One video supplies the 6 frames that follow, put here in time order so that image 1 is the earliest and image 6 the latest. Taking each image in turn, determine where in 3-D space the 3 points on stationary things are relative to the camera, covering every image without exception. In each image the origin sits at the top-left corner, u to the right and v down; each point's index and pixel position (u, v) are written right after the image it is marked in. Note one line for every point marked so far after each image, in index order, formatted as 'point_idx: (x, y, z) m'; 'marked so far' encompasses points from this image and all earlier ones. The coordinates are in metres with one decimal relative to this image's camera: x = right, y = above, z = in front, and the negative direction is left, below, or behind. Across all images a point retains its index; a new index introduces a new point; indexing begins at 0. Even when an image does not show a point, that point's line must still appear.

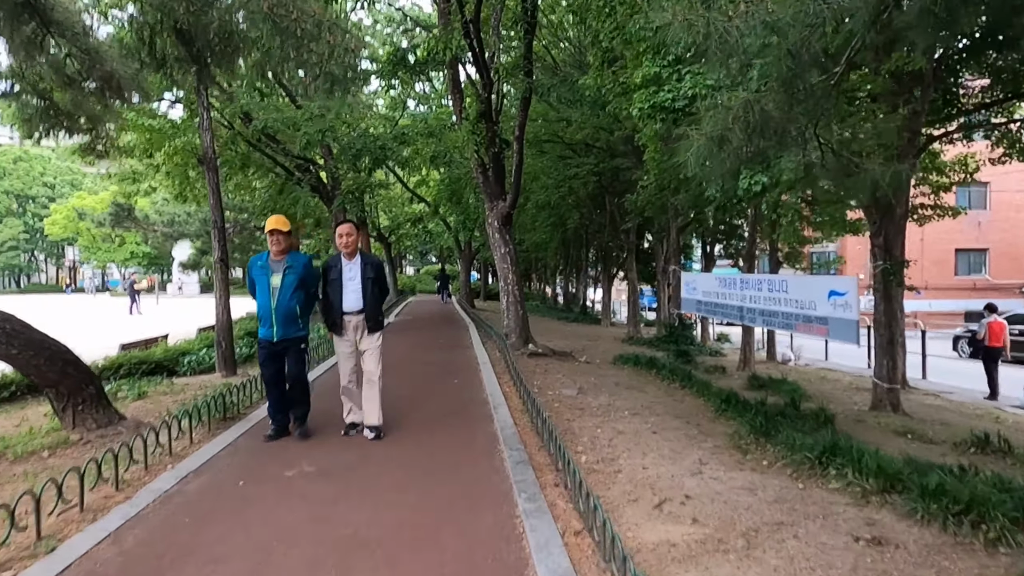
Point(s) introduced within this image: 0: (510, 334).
0: (0.0, -1.0, +14.7) m
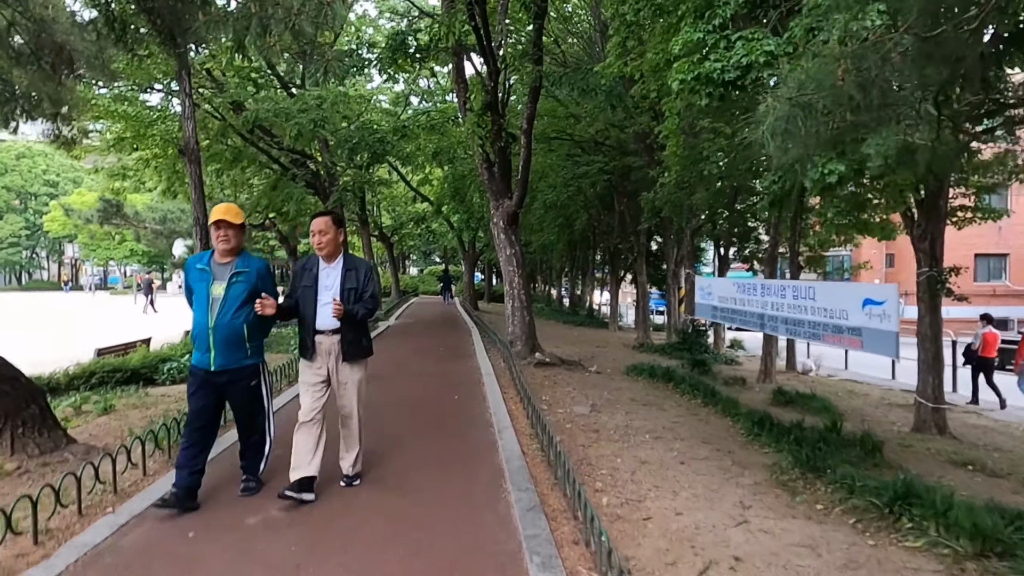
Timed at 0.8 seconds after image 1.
0: (+0.1, -1.1, +13.8) m
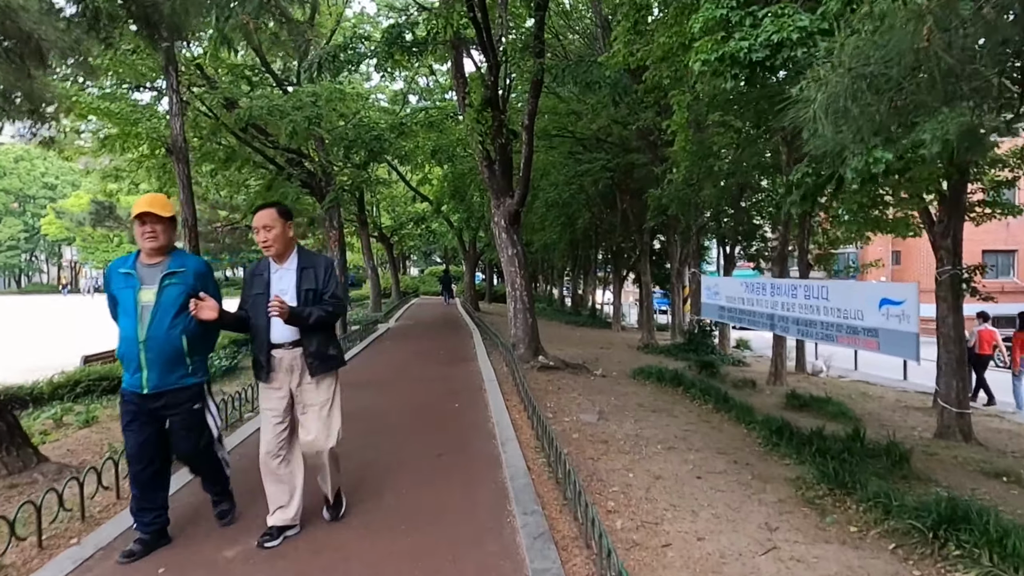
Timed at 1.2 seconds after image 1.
0: (+0.1, -1.1, +13.3) m
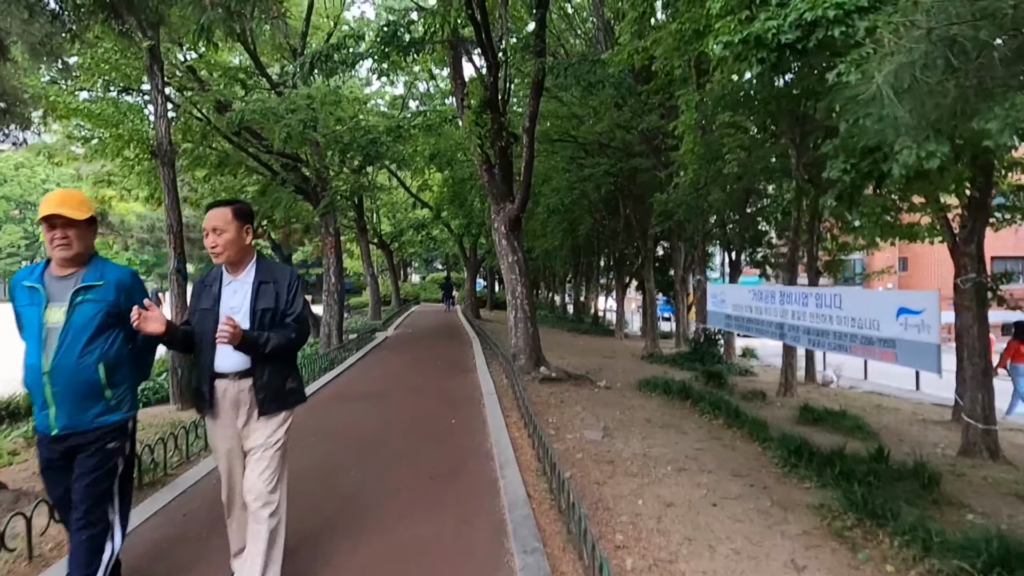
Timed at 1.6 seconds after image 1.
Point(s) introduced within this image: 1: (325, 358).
0: (+0.1, -1.3, +12.8) m
1: (-3.8, -1.4, +13.4) m
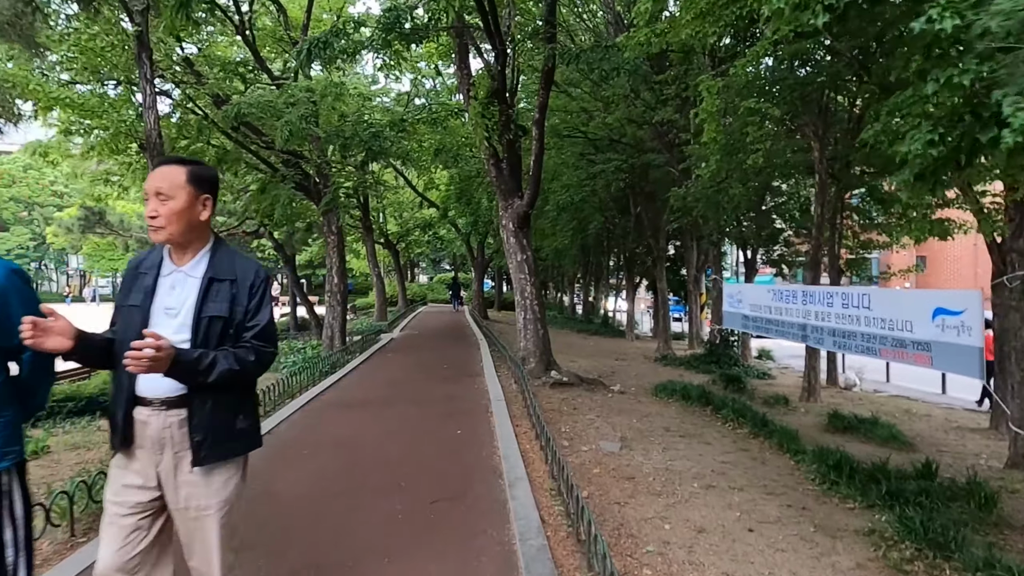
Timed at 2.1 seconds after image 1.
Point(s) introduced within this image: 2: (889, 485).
0: (+0.3, -1.3, +12.2) m
1: (-3.6, -1.4, +12.8) m
2: (+3.3, -1.7, +5.8) m
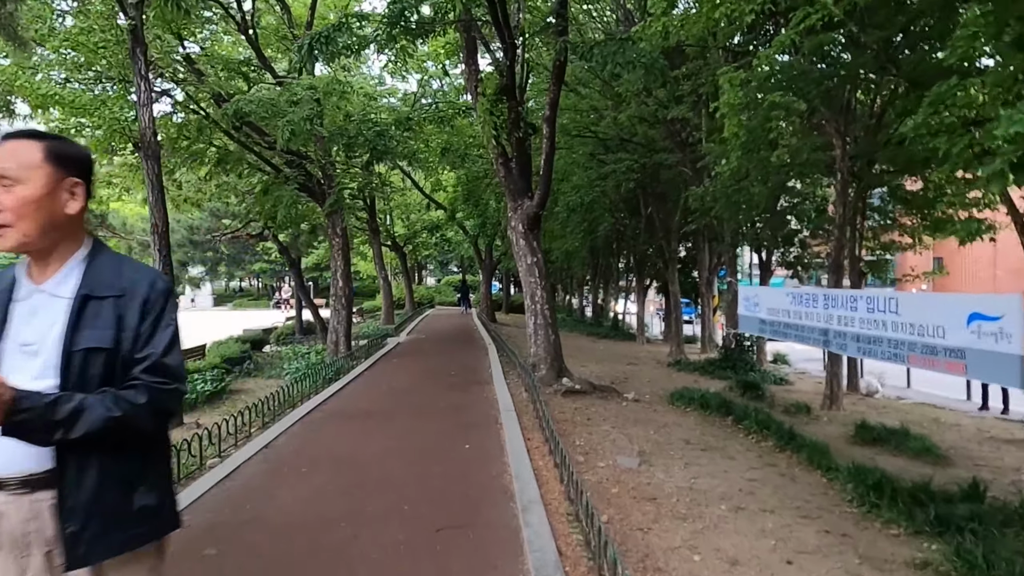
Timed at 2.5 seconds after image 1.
0: (+0.5, -1.3, +11.8) m
1: (-3.4, -1.5, +12.4) m
2: (+3.4, -1.8, +5.4) m
